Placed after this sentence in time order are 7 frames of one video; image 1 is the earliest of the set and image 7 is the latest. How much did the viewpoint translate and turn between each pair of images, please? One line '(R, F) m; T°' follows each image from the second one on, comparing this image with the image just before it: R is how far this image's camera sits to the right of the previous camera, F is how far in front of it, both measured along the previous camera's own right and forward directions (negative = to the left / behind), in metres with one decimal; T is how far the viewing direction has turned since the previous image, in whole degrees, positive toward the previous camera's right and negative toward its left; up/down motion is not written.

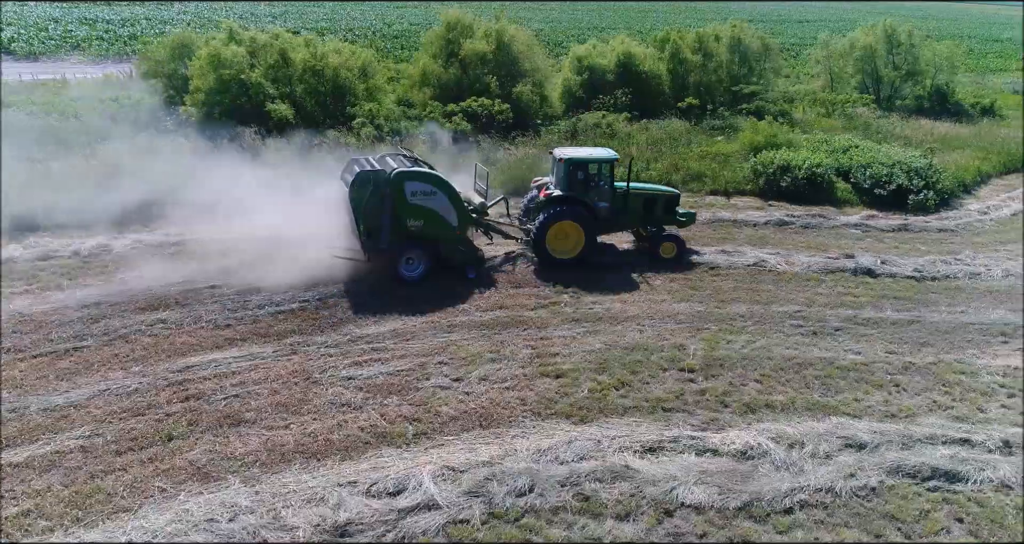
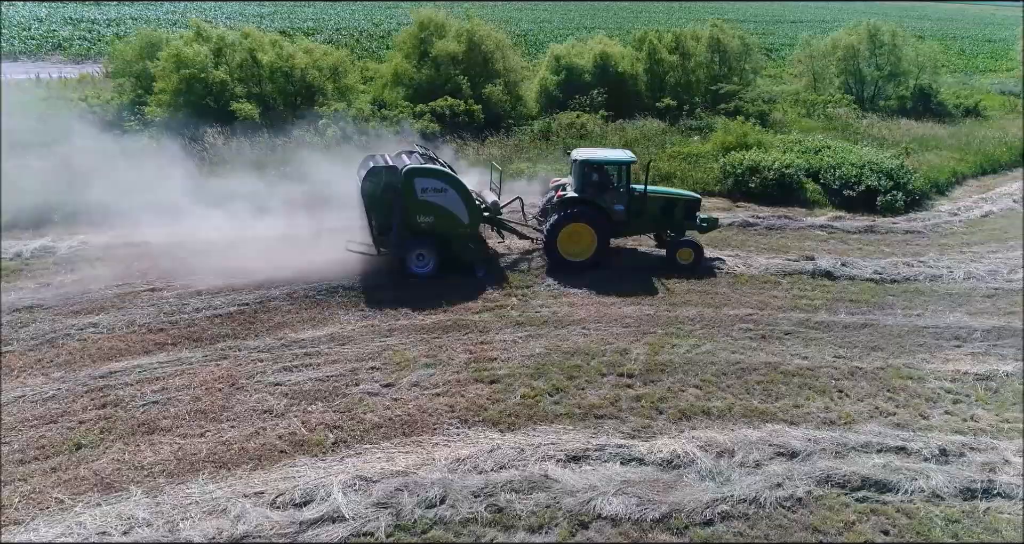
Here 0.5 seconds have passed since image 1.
(+0.6, +0.2) m; 0°
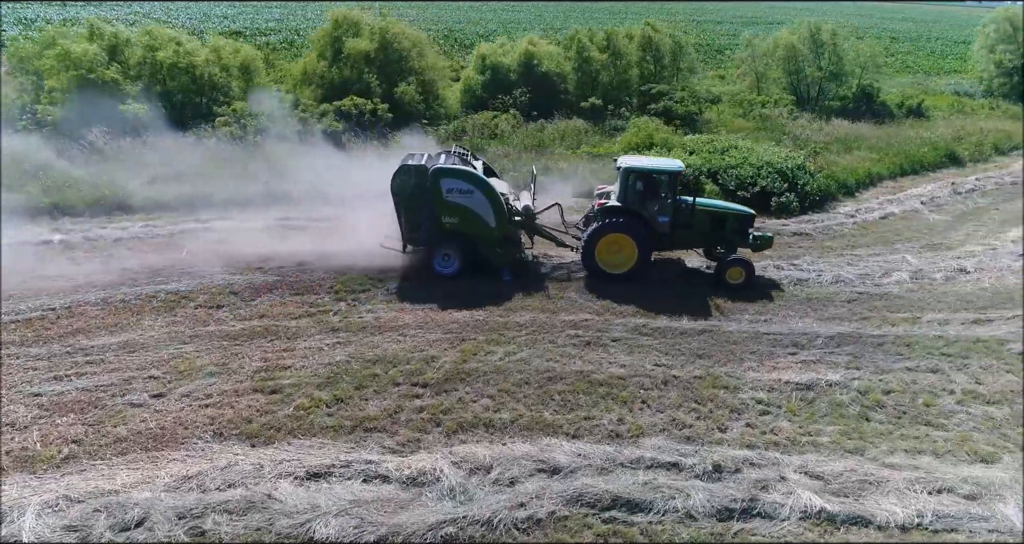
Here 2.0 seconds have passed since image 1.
(+1.9, +0.4) m; 0°
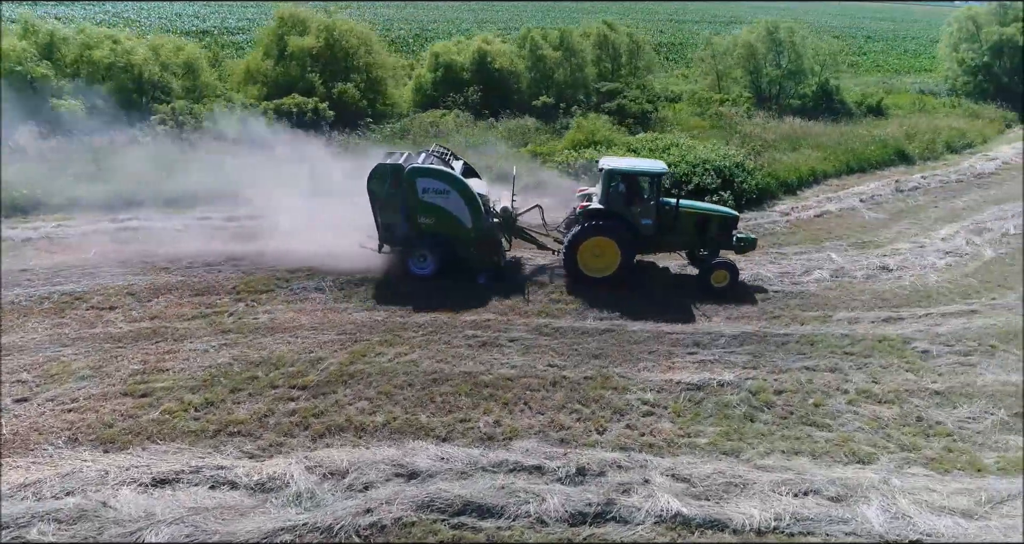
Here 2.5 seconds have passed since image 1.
(+1.0, +0.1) m; +1°
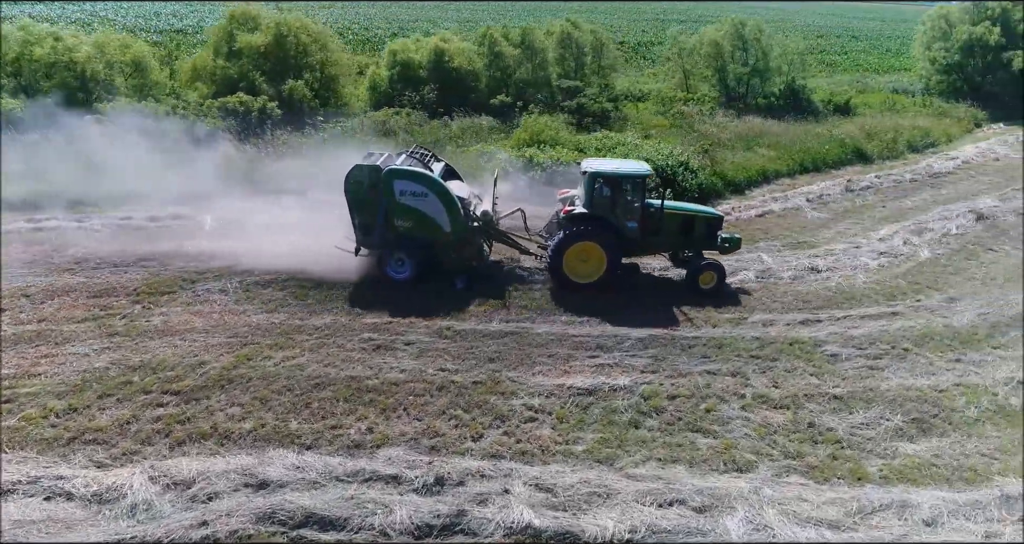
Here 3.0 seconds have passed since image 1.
(+1.0, +0.2) m; 0°
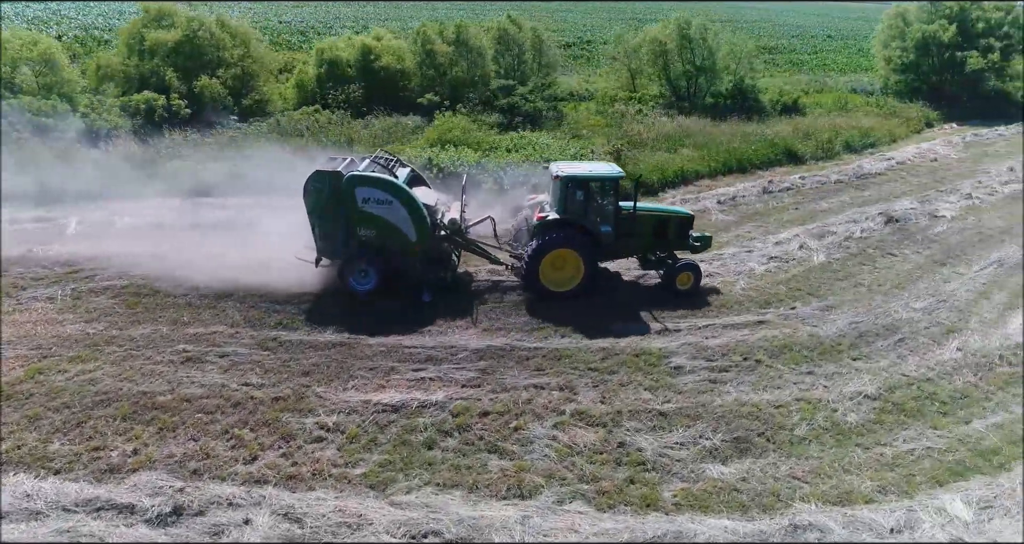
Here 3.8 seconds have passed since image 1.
(+1.7, +0.4) m; 0°
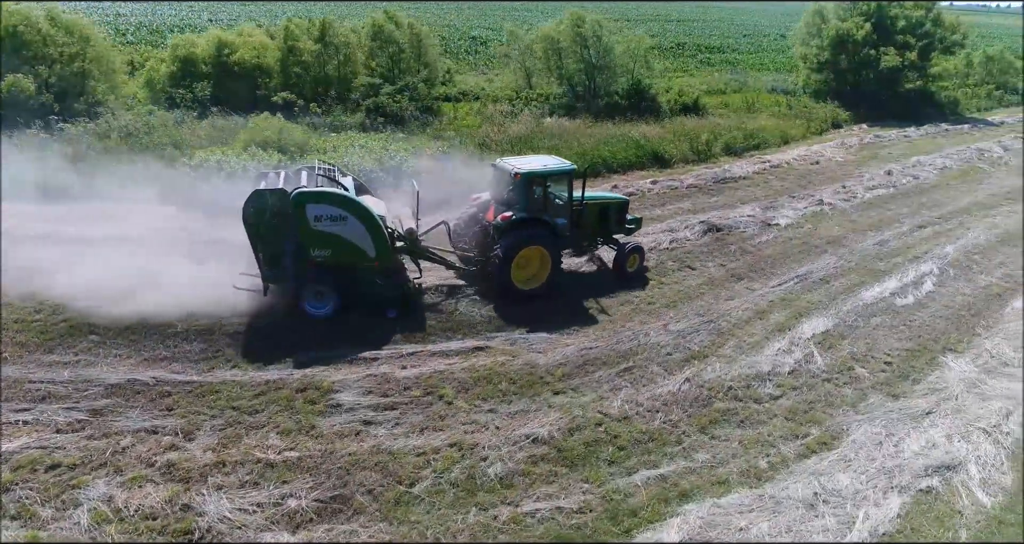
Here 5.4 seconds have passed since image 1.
(+3.0, +0.9) m; +1°
